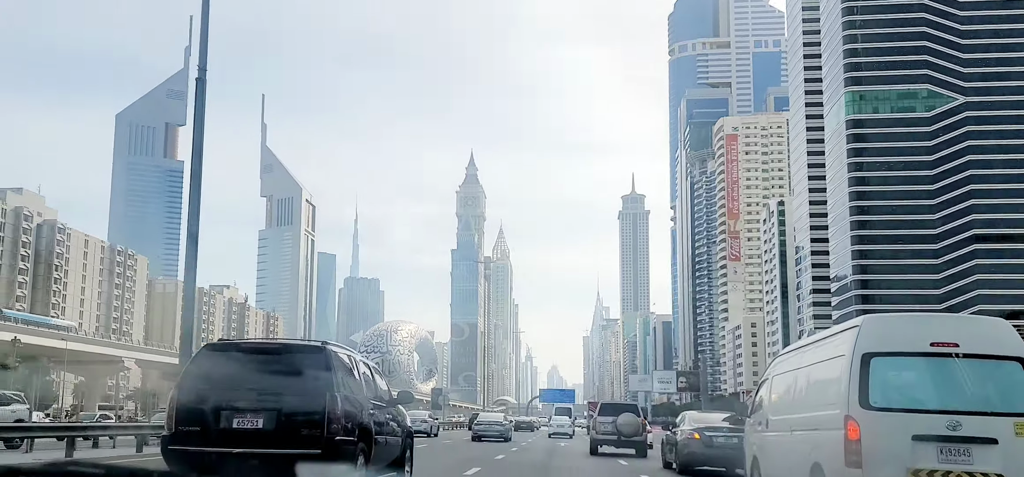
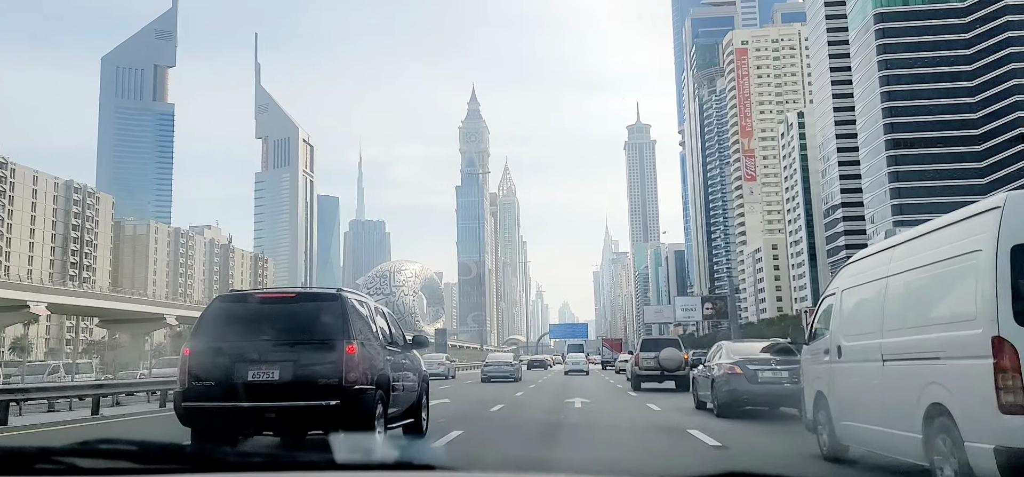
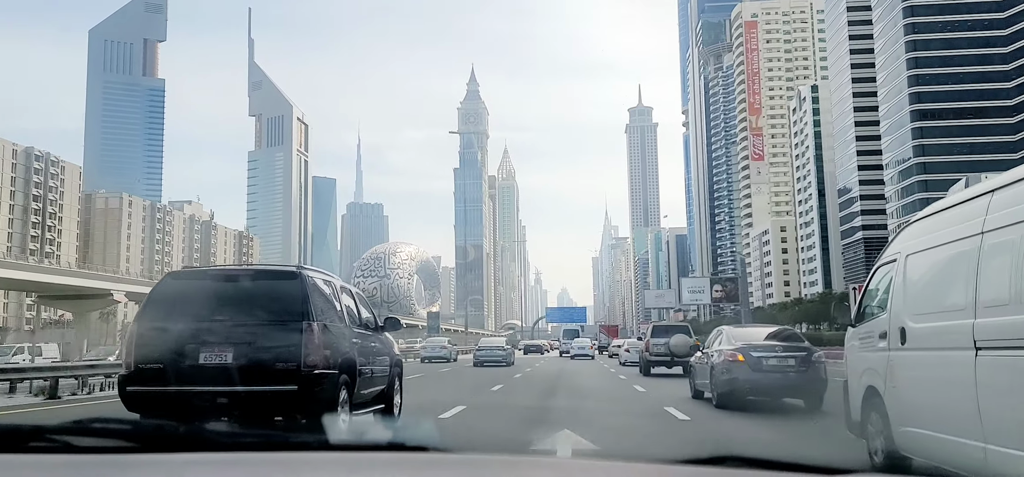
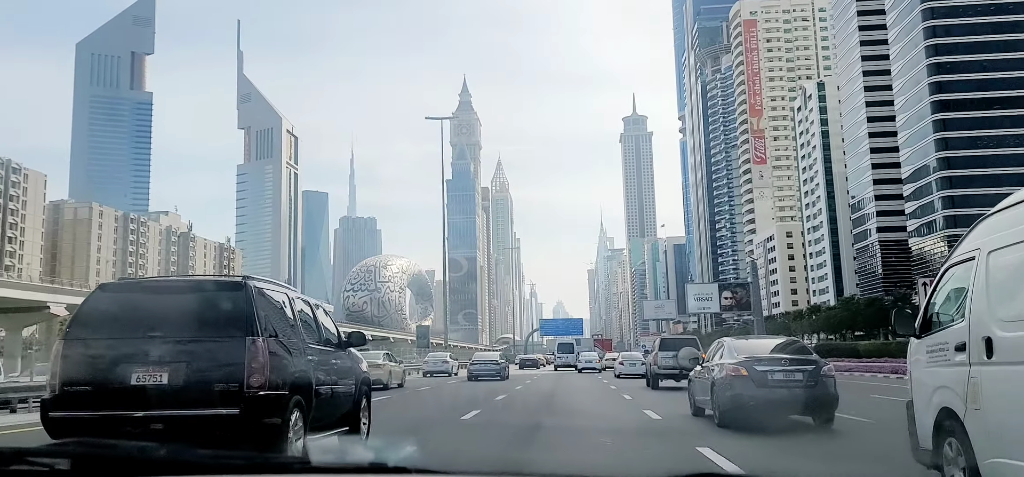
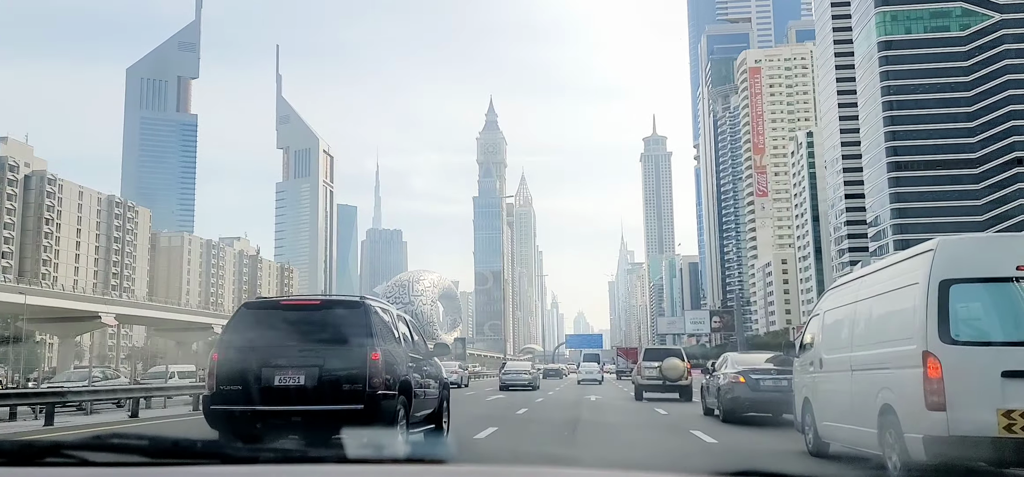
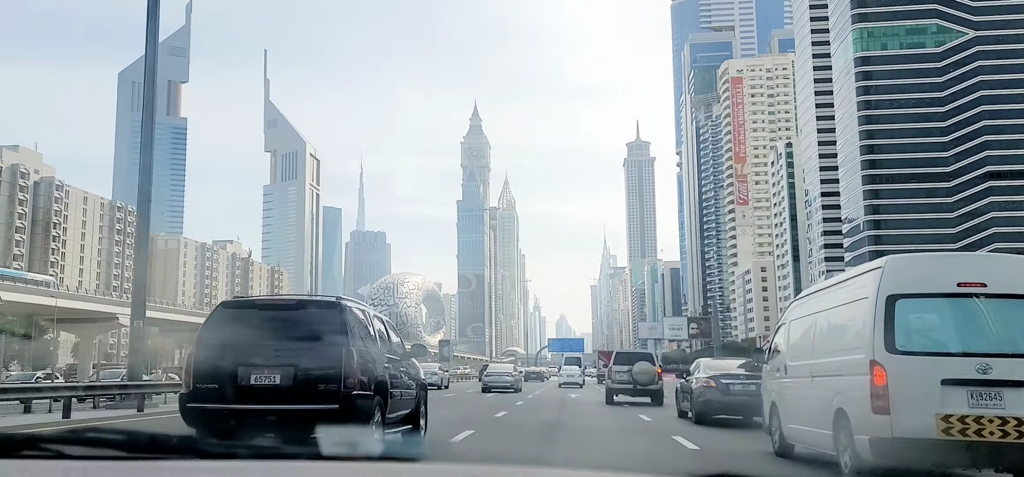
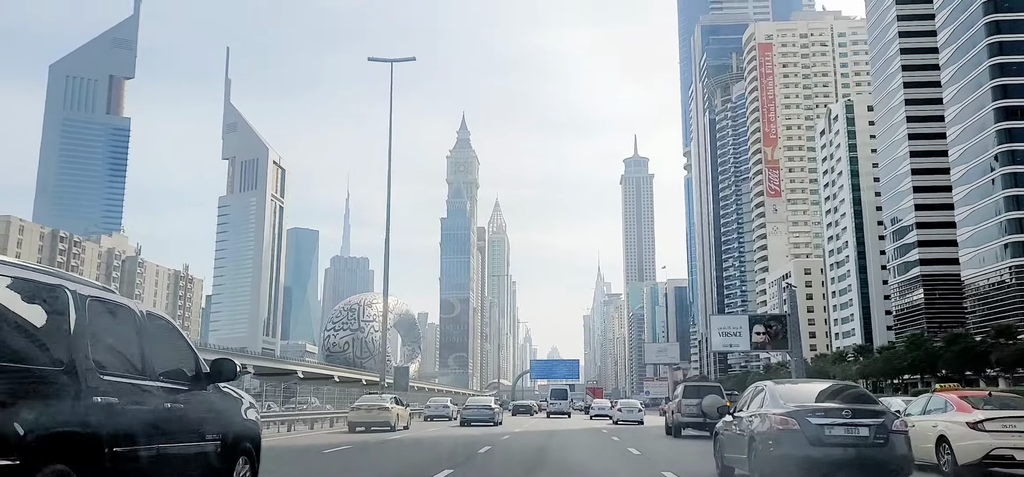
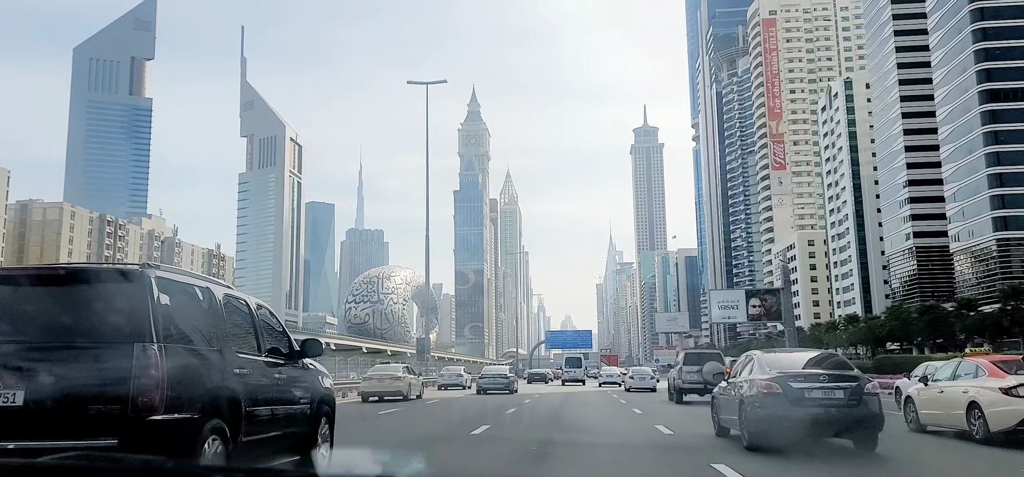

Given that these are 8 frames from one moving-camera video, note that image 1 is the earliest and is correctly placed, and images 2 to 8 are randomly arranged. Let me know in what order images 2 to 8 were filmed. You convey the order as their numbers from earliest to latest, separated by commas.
6, 5, 2, 3, 4, 8, 7
